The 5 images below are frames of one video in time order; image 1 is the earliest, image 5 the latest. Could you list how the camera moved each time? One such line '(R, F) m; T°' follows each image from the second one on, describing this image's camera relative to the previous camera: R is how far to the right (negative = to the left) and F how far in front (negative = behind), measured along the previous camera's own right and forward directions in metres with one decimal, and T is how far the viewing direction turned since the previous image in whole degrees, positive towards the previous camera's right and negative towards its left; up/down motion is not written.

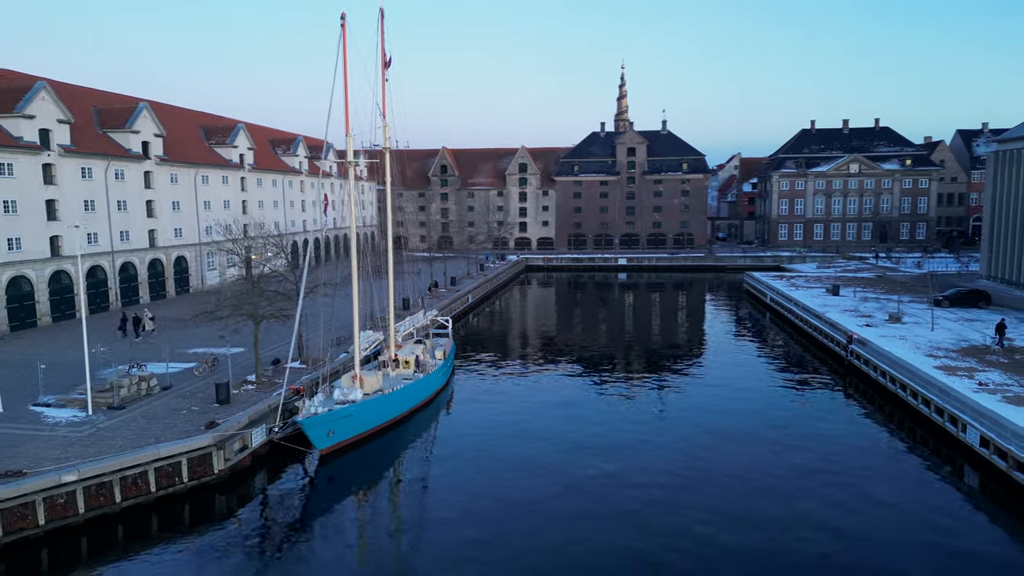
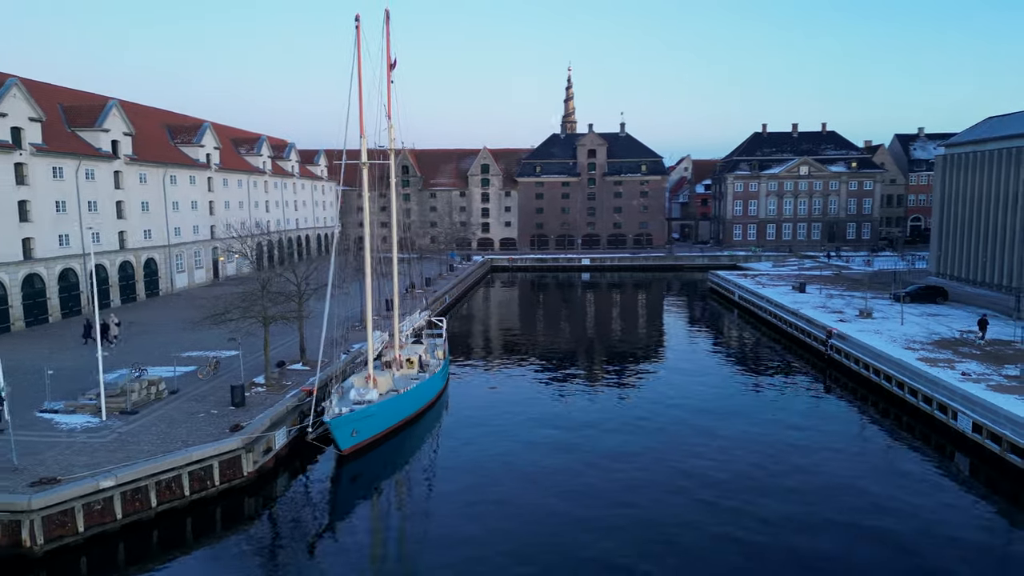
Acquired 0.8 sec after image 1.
(-2.8, -0.6) m; +4°
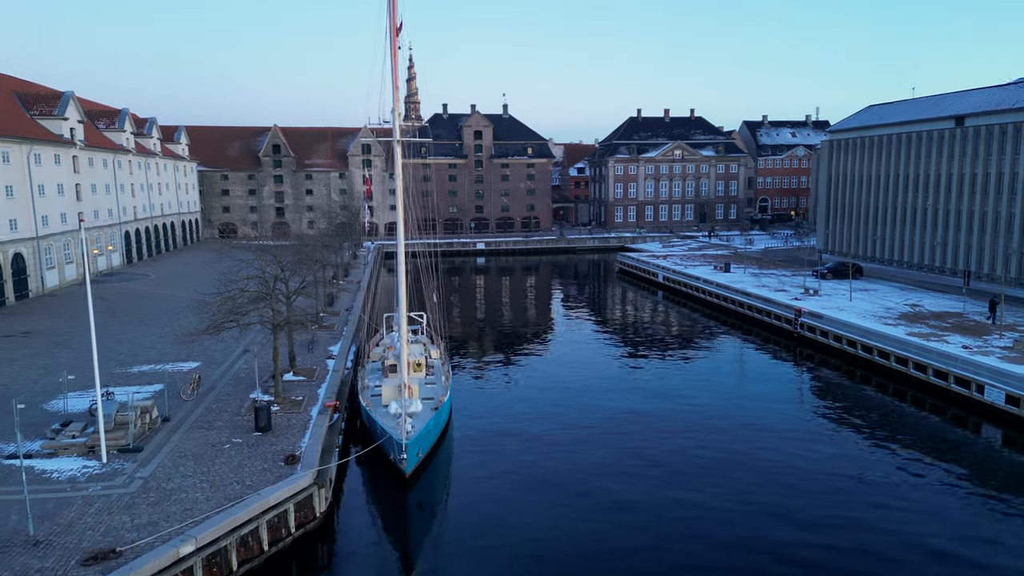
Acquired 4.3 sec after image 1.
(-7.9, +3.2) m; +13°
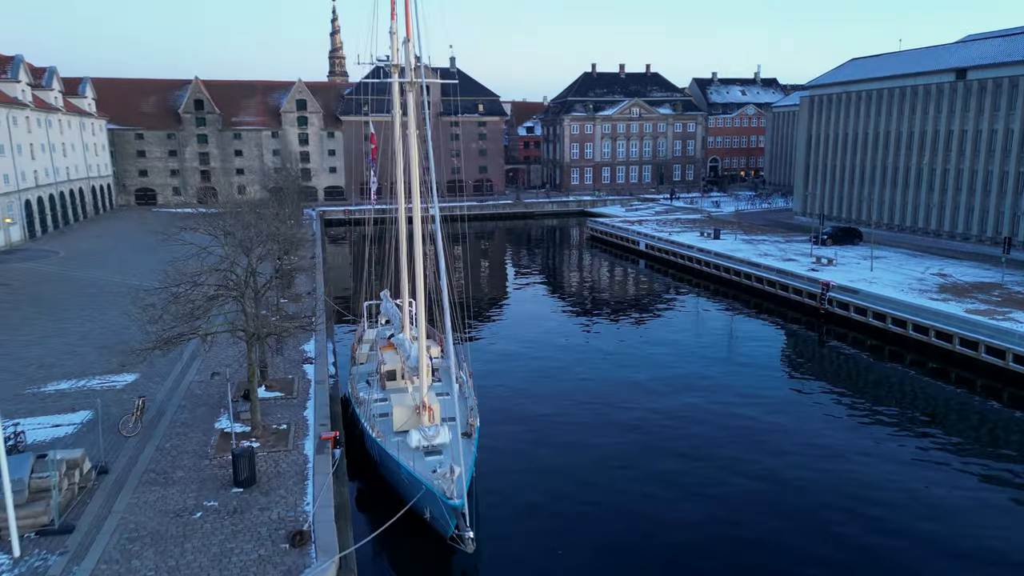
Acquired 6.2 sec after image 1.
(-3.4, +6.0) m; +6°
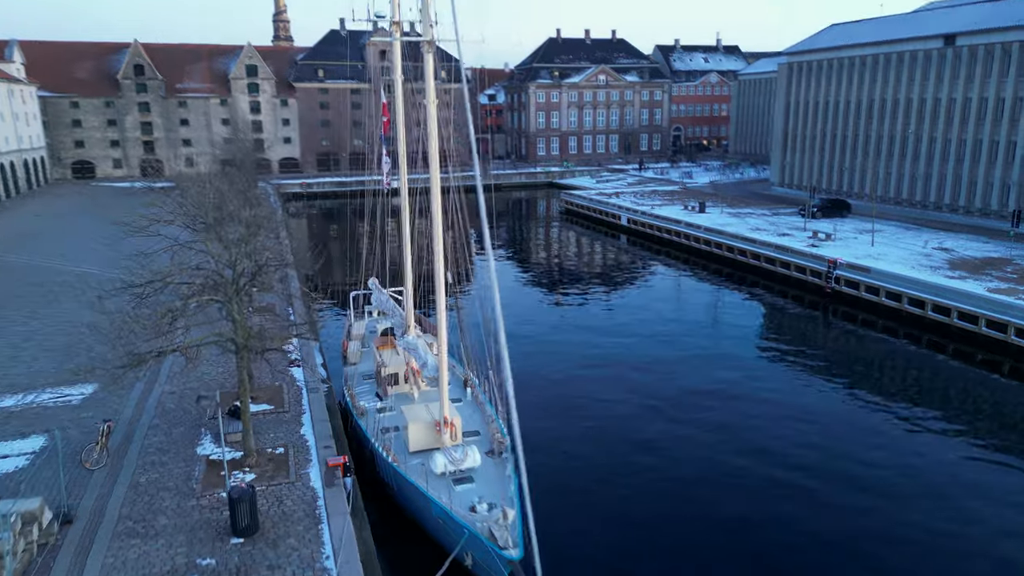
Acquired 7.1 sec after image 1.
(-2.0, +2.8) m; +4°
